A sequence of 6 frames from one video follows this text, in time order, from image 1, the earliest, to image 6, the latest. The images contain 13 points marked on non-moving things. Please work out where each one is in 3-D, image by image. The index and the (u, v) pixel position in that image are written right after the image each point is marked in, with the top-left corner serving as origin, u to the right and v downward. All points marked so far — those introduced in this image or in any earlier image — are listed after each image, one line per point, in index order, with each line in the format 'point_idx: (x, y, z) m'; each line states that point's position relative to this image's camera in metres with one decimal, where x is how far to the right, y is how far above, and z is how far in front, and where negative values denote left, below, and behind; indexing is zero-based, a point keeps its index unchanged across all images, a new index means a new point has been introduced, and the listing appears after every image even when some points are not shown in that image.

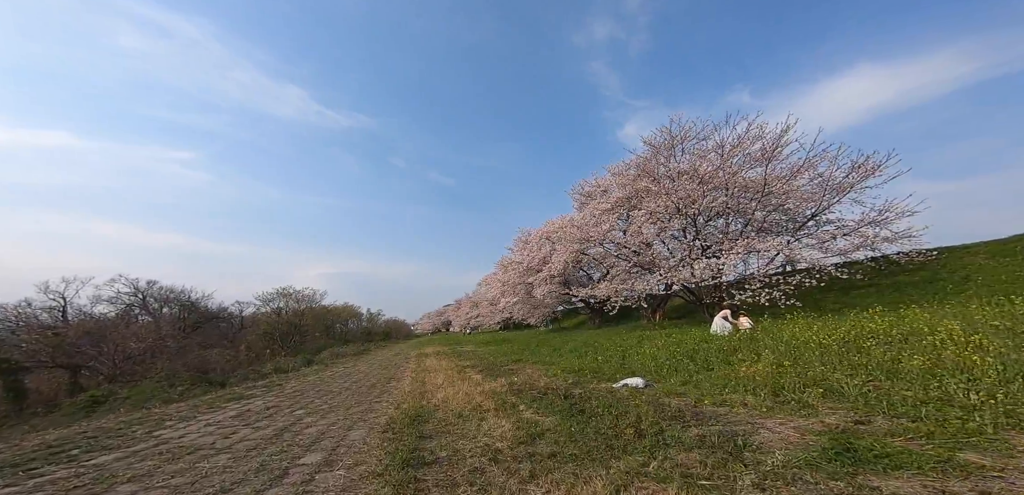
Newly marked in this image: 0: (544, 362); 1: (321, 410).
0: (+1.1, -4.0, +13.4) m
1: (-3.8, -3.2, +7.4) m
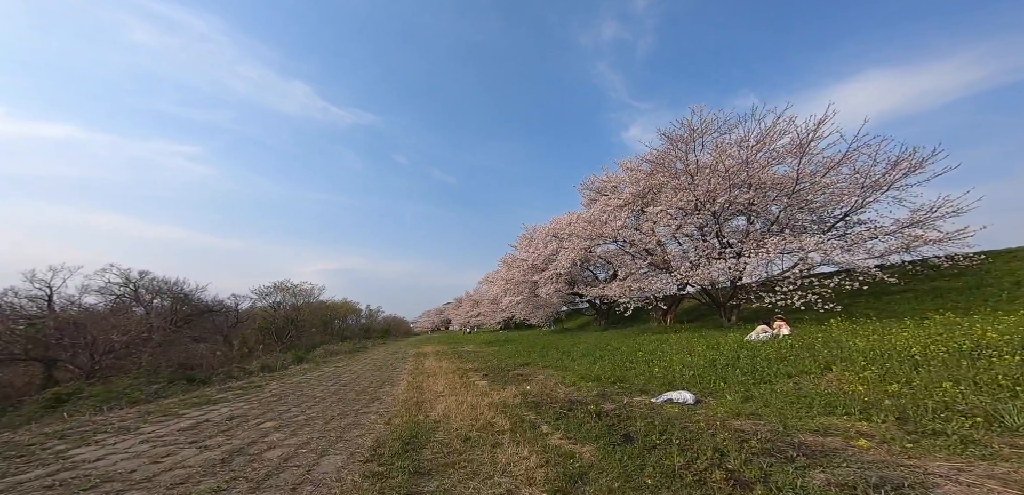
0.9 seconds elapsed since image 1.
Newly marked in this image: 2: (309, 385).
0: (+1.4, -3.8, +12.0) m
1: (-3.5, -2.8, +6.1) m
2: (-5.7, -3.8, +10.5) m
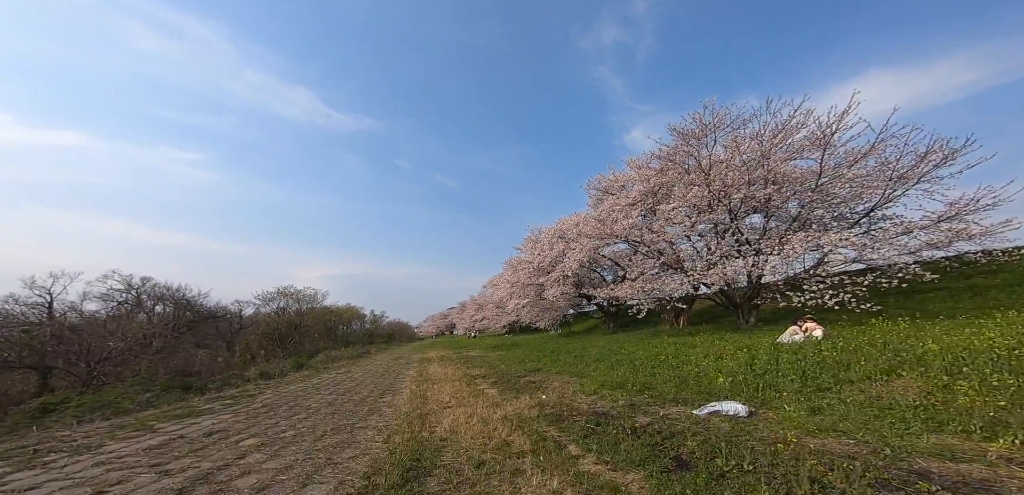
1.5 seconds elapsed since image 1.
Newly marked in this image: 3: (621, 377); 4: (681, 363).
0: (+1.7, -3.7, +11.1) m
1: (-3.3, -2.7, +5.3) m
2: (-5.3, -3.8, +9.7) m
3: (+2.6, -3.1, +9.0) m
4: (+4.4, -3.0, +9.8) m
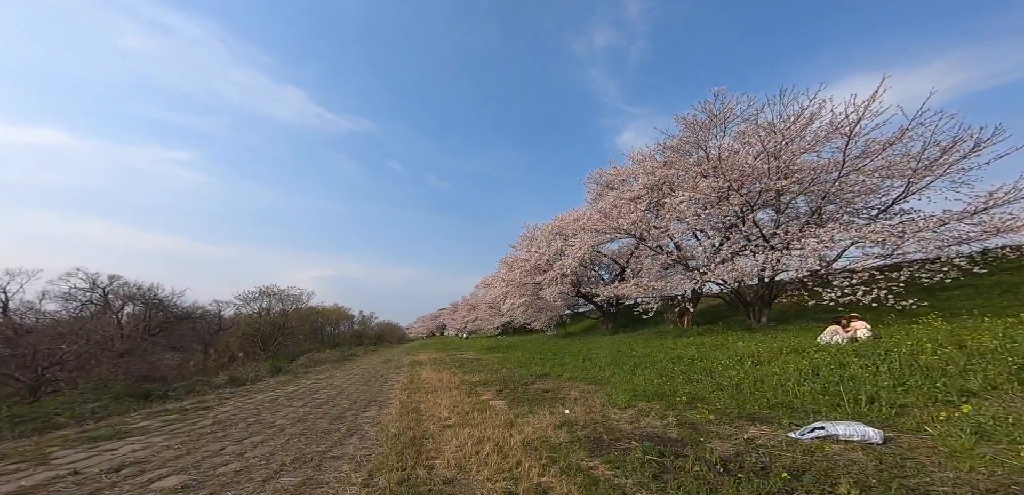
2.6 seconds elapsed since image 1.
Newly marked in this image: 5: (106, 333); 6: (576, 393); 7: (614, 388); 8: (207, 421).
0: (+1.9, -3.3, +9.7) m
1: (-3.0, -2.3, +3.8) m
2: (-5.2, -3.4, +8.1) m
3: (+2.8, -2.7, +7.6) m
4: (+4.6, -2.7, +8.4) m
5: (-21.2, -4.4, +19.5) m
6: (+1.3, -2.9, +7.6) m
7: (+2.1, -2.8, +7.7) m
8: (-5.4, -3.1, +6.7) m
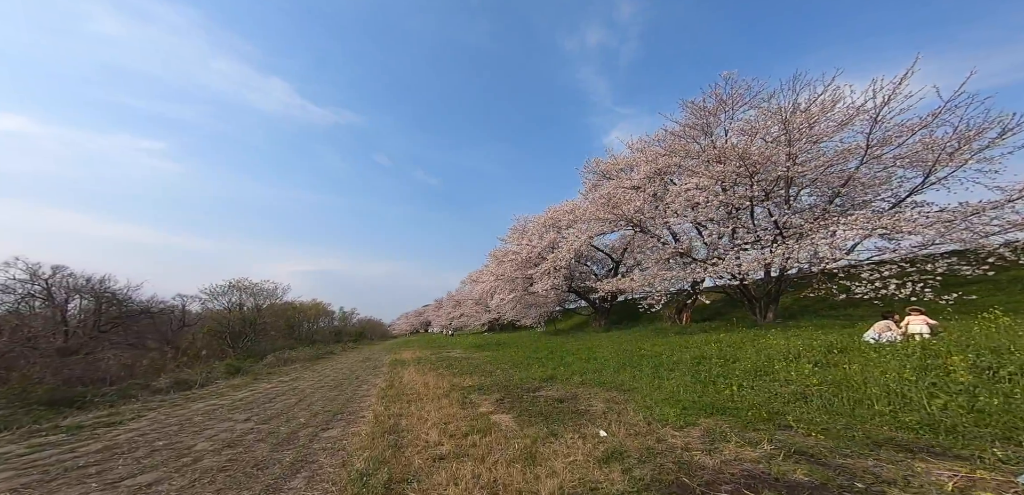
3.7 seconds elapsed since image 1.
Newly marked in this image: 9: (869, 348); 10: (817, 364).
0: (+1.9, -2.9, +8.1) m
1: (-2.7, -1.9, +2.0) m
2: (-5.1, -2.9, +6.3) m
3: (+2.9, -2.3, +6.0) m
4: (+4.6, -2.3, +6.9) m
5: (-21.6, -3.6, +17.0) m
6: (+1.4, -2.5, +6.0) m
7: (+2.2, -2.4, +6.1) m
8: (-5.2, -2.5, +4.8) m
9: (+7.1, -2.0, +7.5) m
10: (+5.5, -2.1, +6.8) m
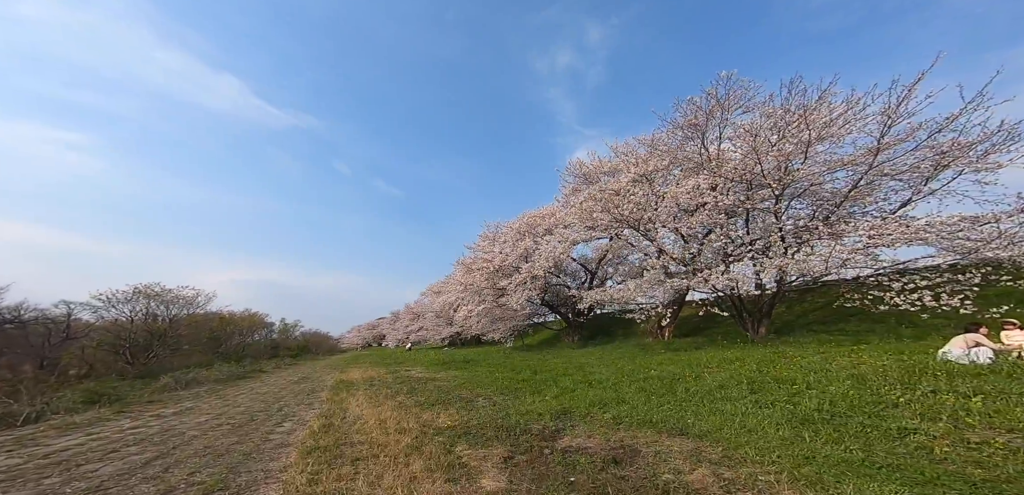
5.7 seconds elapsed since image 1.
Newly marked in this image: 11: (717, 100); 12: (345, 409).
0: (+2.0, -2.5, +5.6) m
1: (-1.9, -1.1, -1.0) m
2: (-4.8, -2.2, +3.0) m
3: (+3.2, -1.9, +3.6) m
4: (+4.8, -2.0, +4.7) m
5: (-22.4, -2.8, +11.9) m
6: (+1.7, -2.0, +3.5) m
7: (+2.5, -2.0, +3.6) m
8: (-4.7, -1.8, +1.6) m
9: (+7.2, -1.8, +5.6) m
10: (+5.7, -1.8, +4.7) m
11: (+10.2, +7.6, +19.2) m
12: (-3.4, -3.2, +7.7) m
